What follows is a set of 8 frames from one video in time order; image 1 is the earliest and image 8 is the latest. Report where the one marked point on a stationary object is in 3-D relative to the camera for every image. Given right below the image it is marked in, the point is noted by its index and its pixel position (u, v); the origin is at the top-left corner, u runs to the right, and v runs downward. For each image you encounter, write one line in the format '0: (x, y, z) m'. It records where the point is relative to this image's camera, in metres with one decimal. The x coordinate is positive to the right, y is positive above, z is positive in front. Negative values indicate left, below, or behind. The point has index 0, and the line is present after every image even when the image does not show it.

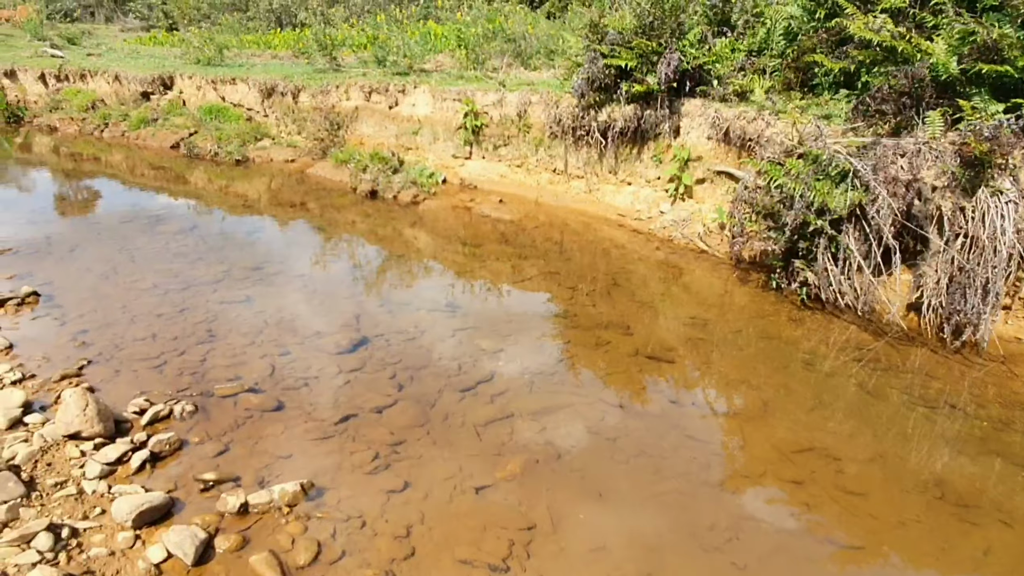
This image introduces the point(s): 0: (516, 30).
0: (-0.2, +6.3, +15.7) m
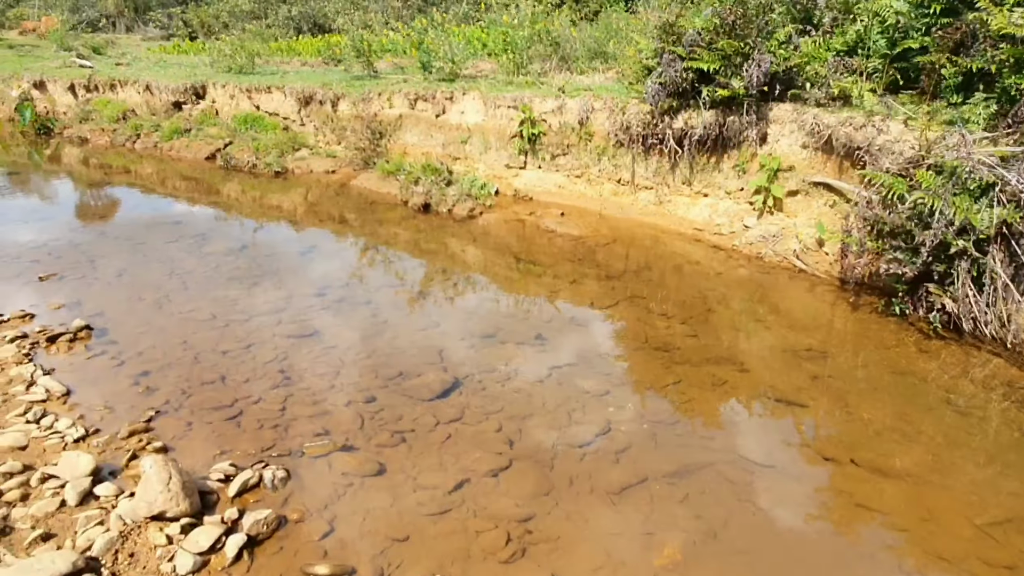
0: (+1.0, +6.0, +15.0) m
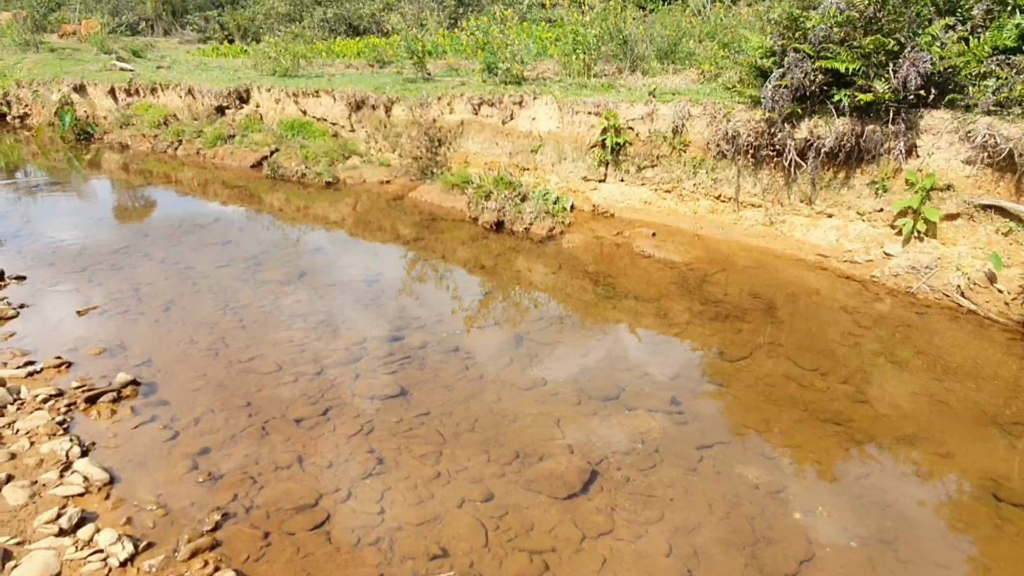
0: (+2.5, +5.5, +13.7) m
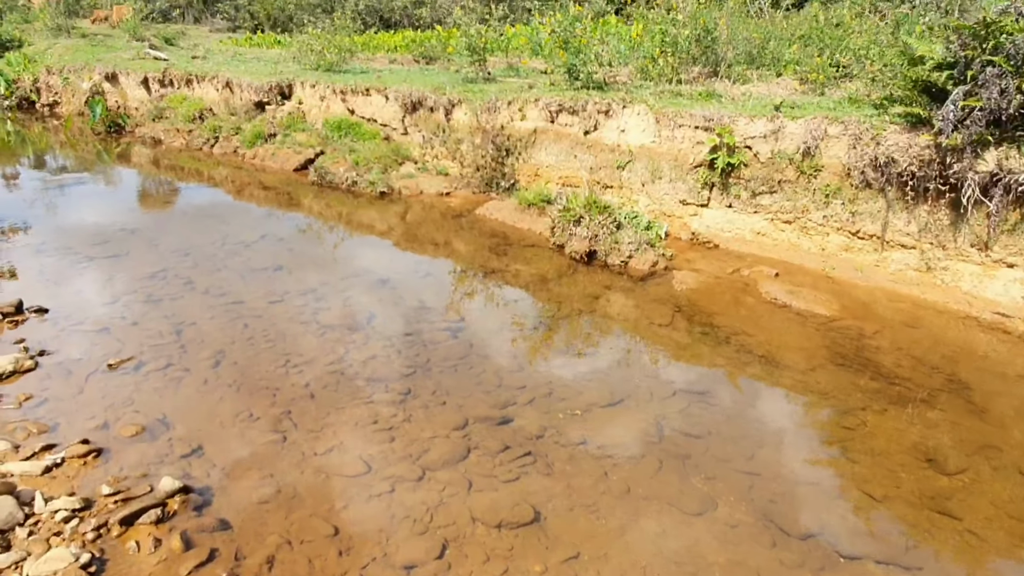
0: (+4.0, +4.9, +12.2) m
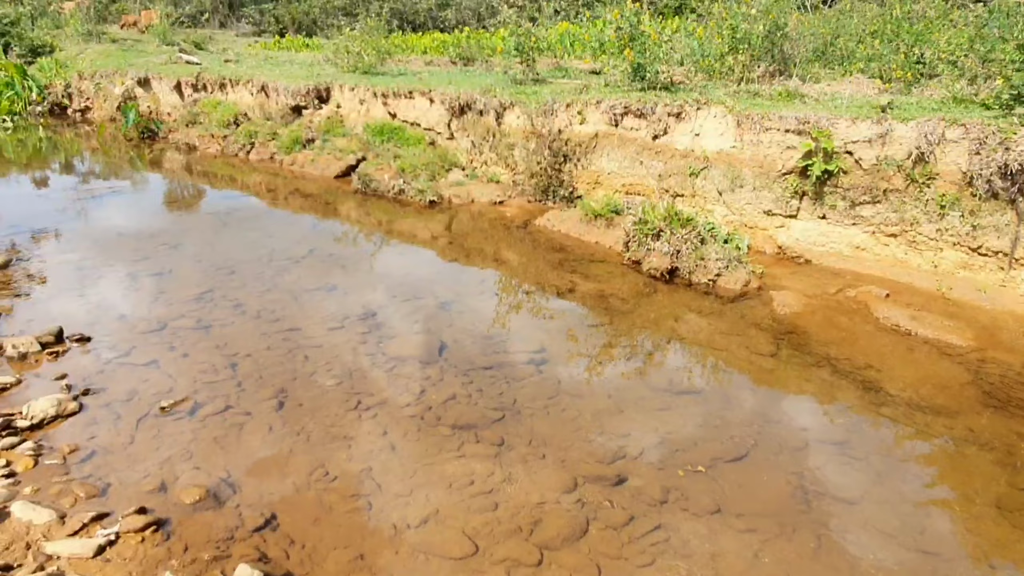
0: (+5.0, +4.6, +11.3) m
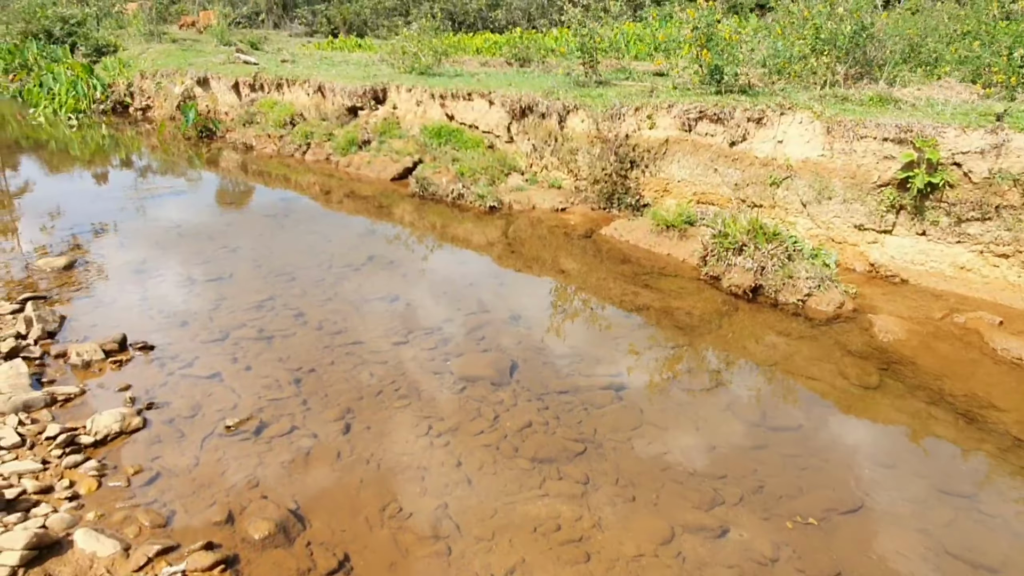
0: (+6.1, +4.3, +10.5) m
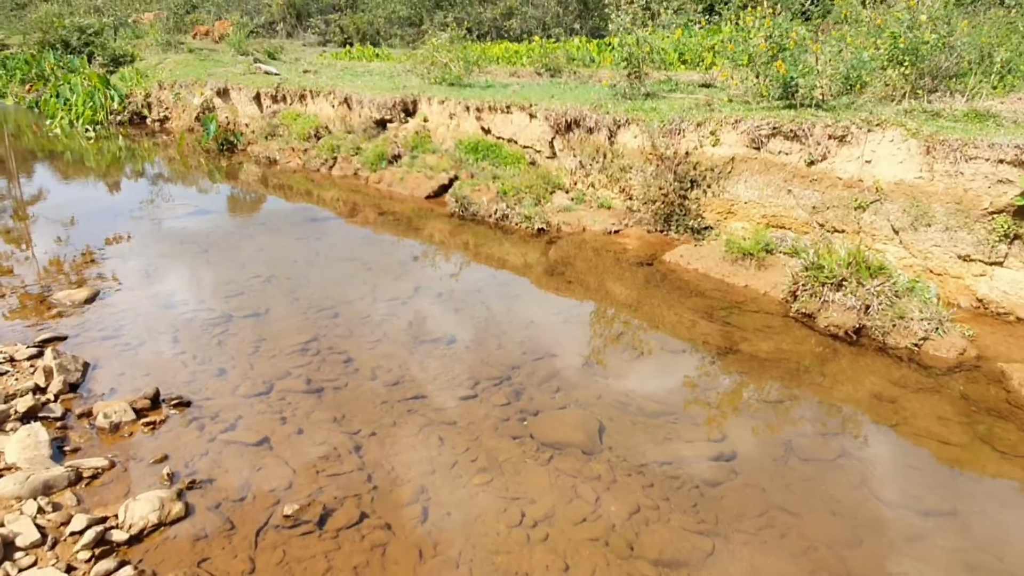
0: (+6.9, +3.8, +9.7) m
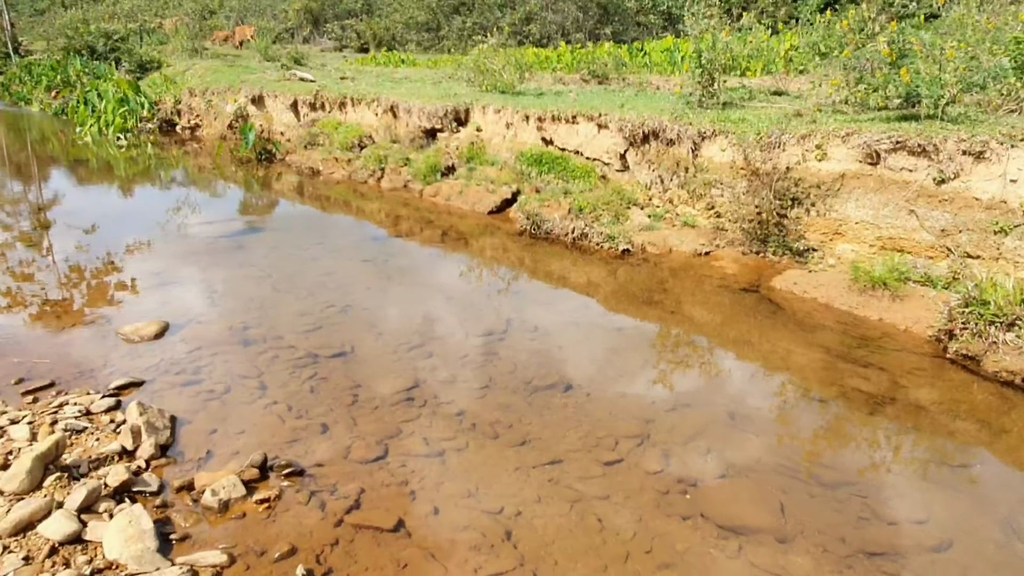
0: (+8.1, +3.4, +8.8) m
